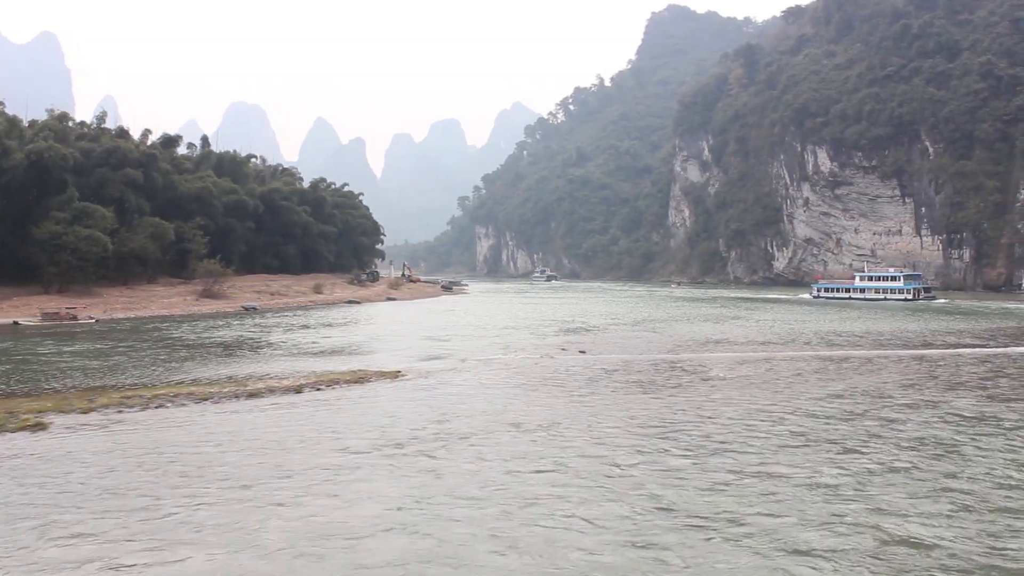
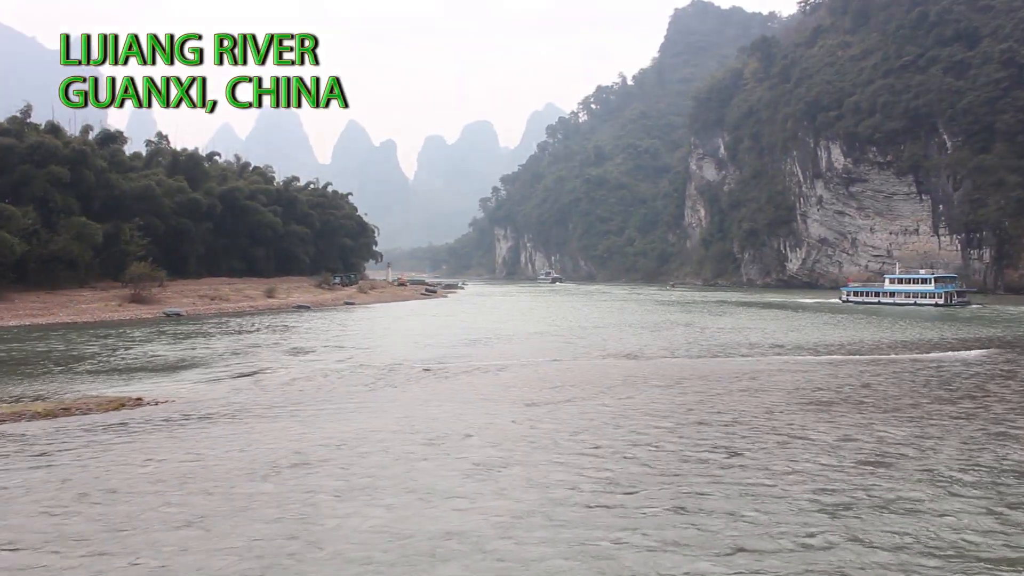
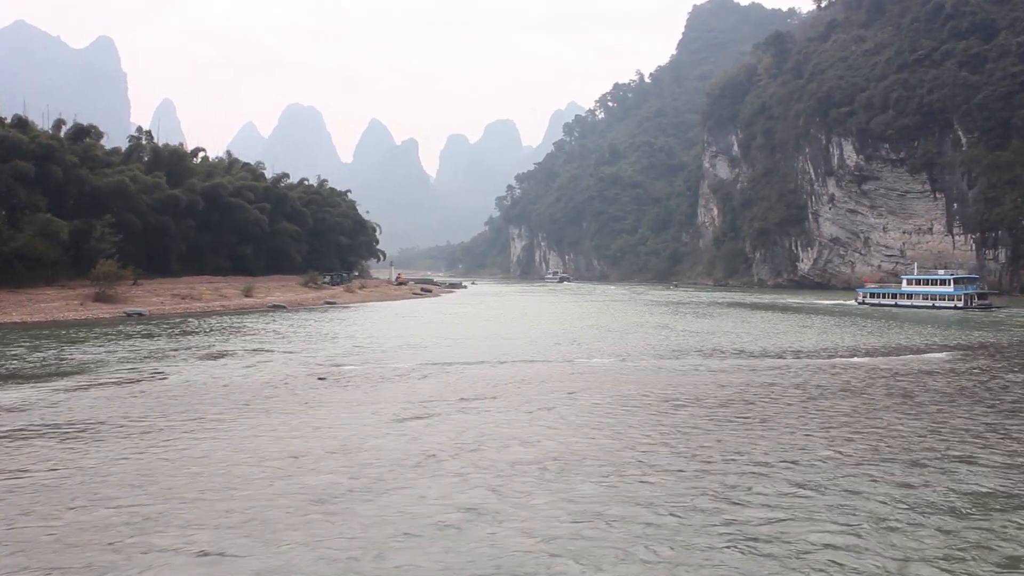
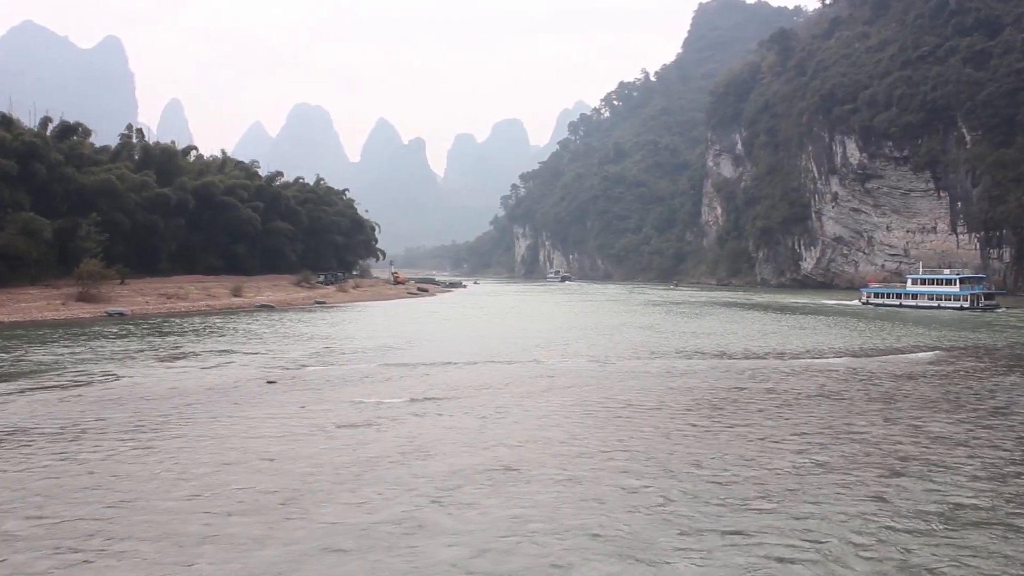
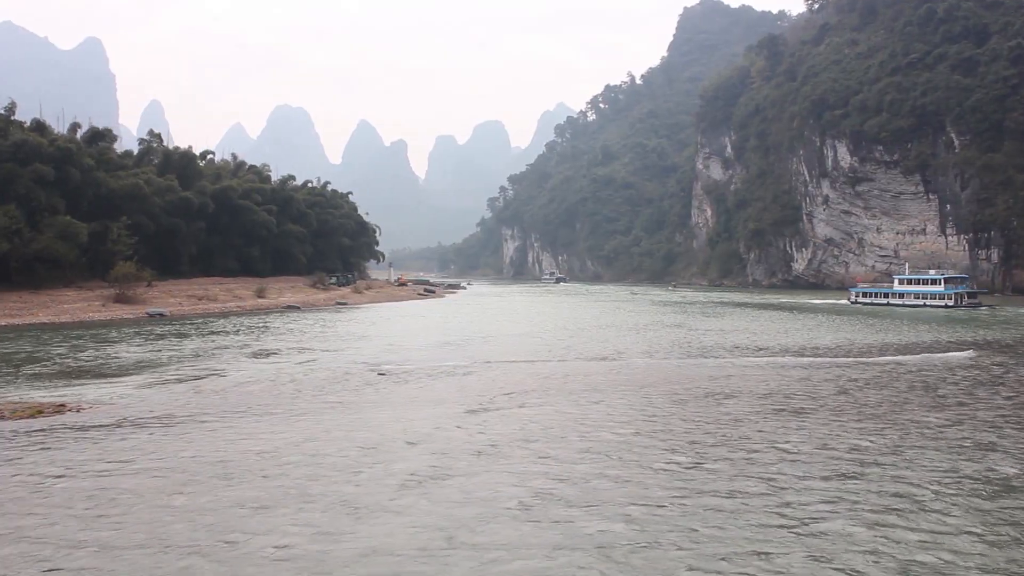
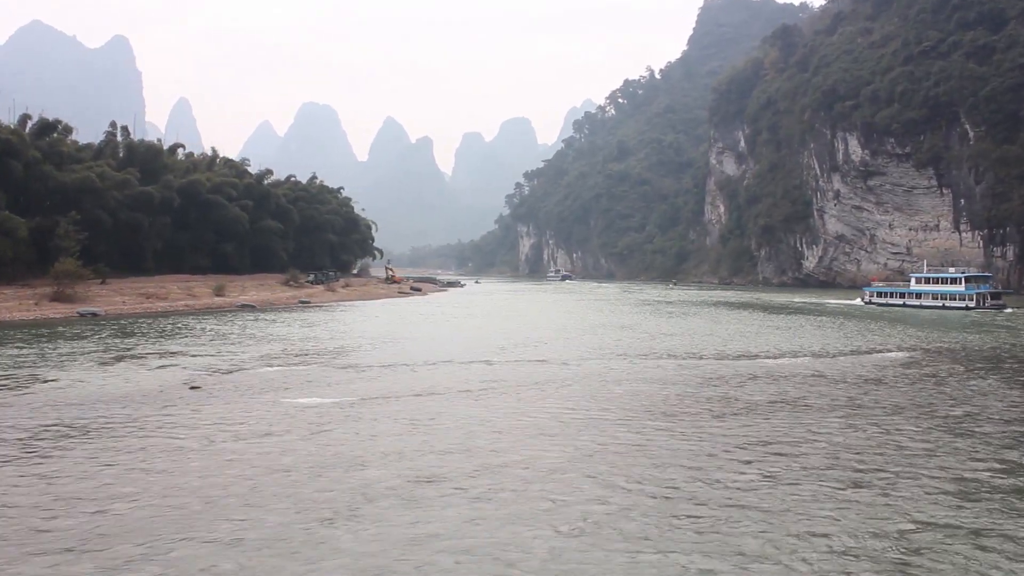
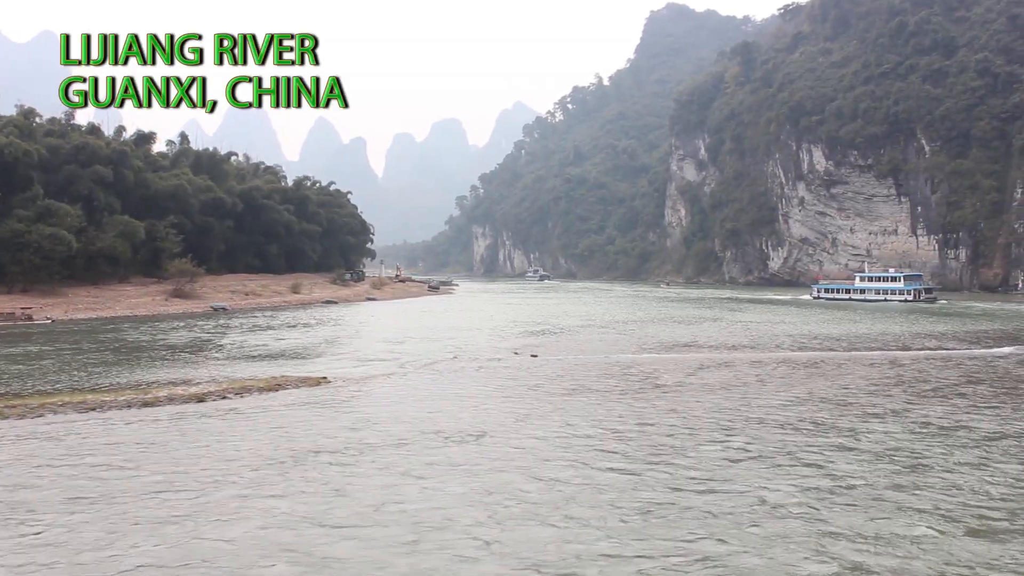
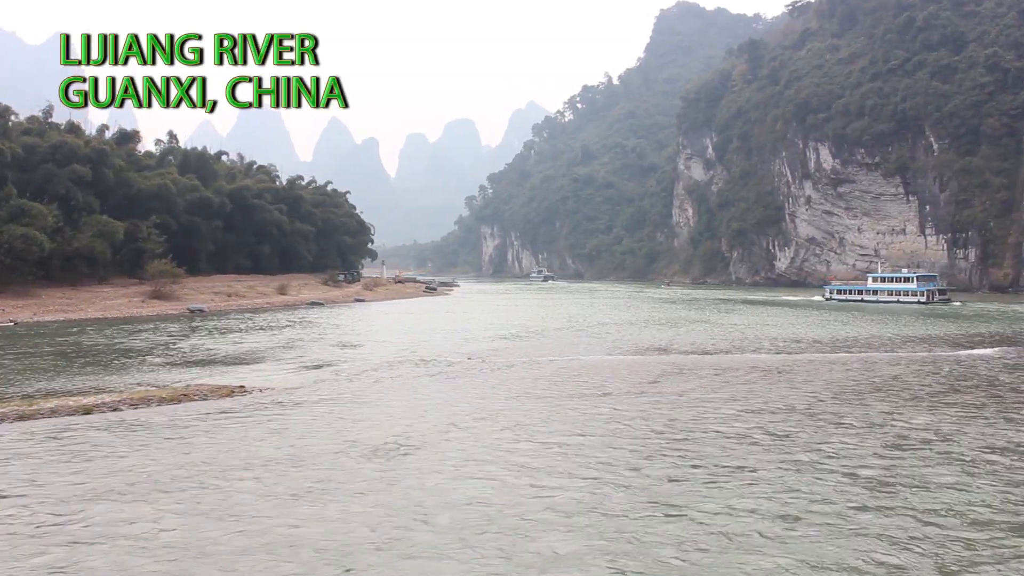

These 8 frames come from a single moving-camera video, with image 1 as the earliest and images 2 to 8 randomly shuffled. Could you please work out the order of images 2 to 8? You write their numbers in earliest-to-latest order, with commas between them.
7, 8, 2, 5, 3, 4, 6
